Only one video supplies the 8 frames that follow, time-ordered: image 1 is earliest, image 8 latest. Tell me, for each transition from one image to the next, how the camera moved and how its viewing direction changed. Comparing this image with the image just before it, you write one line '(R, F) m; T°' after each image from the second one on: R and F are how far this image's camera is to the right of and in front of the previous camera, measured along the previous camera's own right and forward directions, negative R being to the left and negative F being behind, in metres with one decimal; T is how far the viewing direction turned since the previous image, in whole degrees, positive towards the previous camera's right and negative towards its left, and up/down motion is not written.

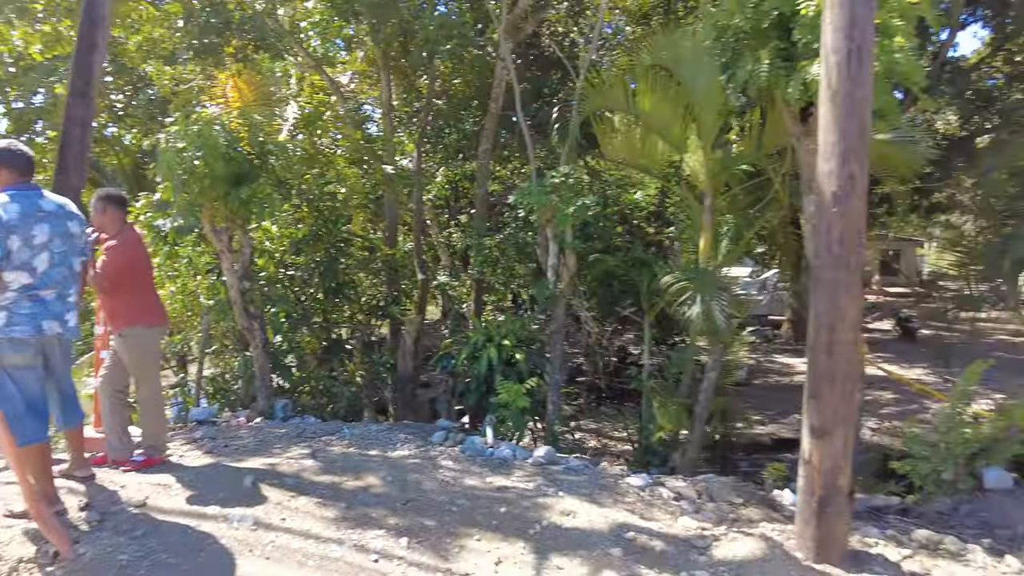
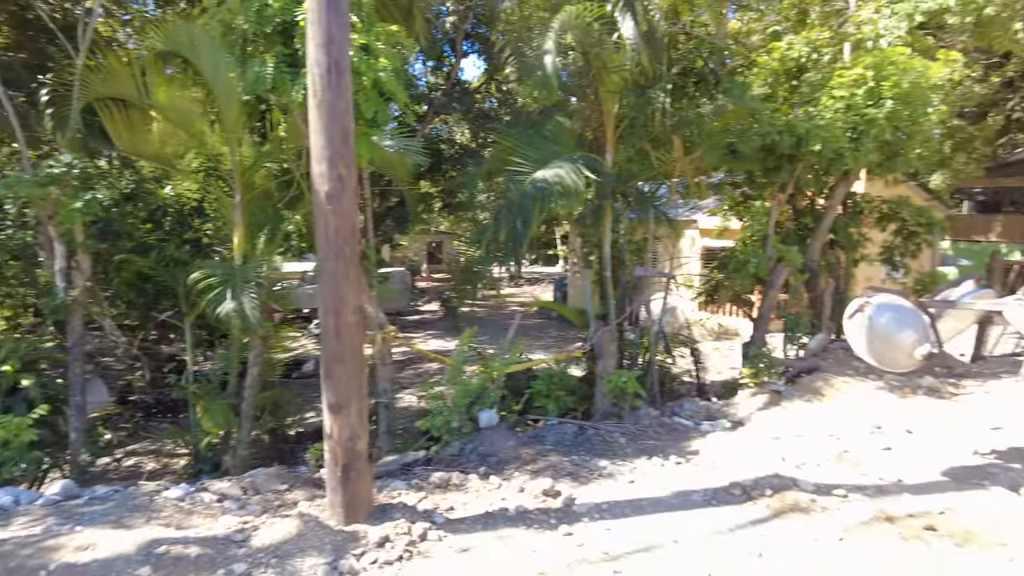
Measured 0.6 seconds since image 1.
(+0.2, -0.3) m; +35°
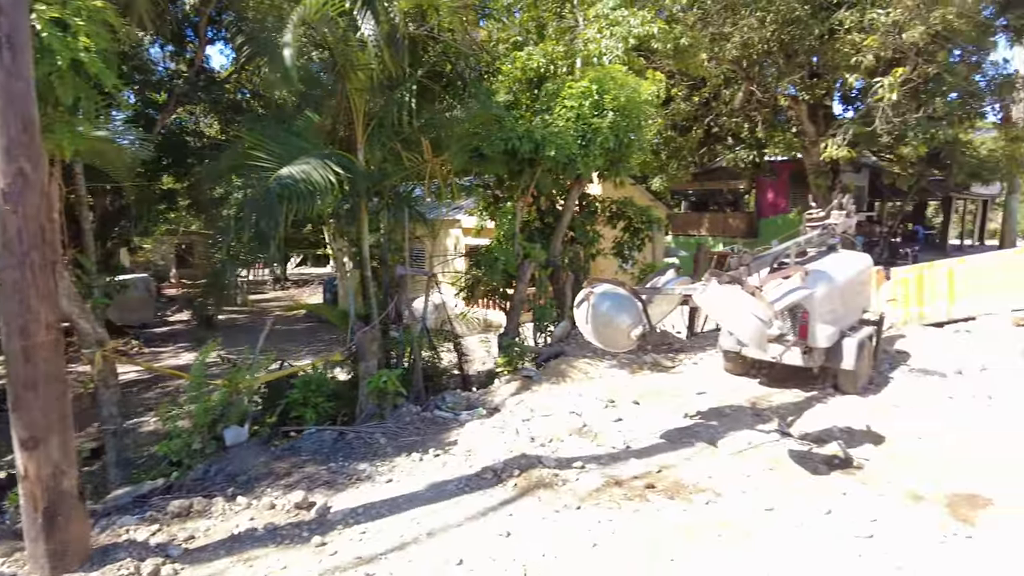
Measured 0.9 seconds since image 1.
(+0.1, 0.0) m; +19°
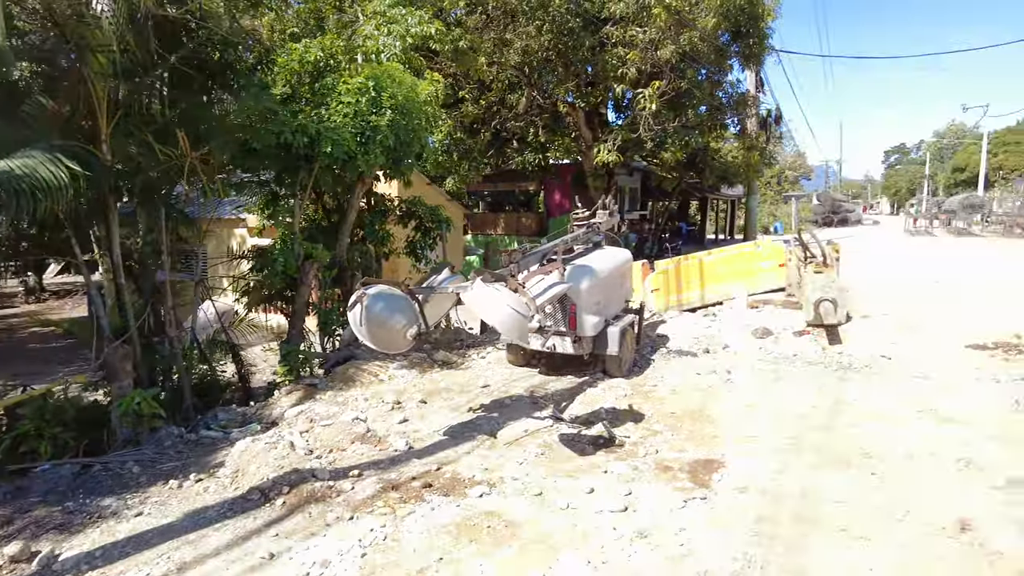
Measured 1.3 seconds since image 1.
(+0.2, 0.0) m; +17°
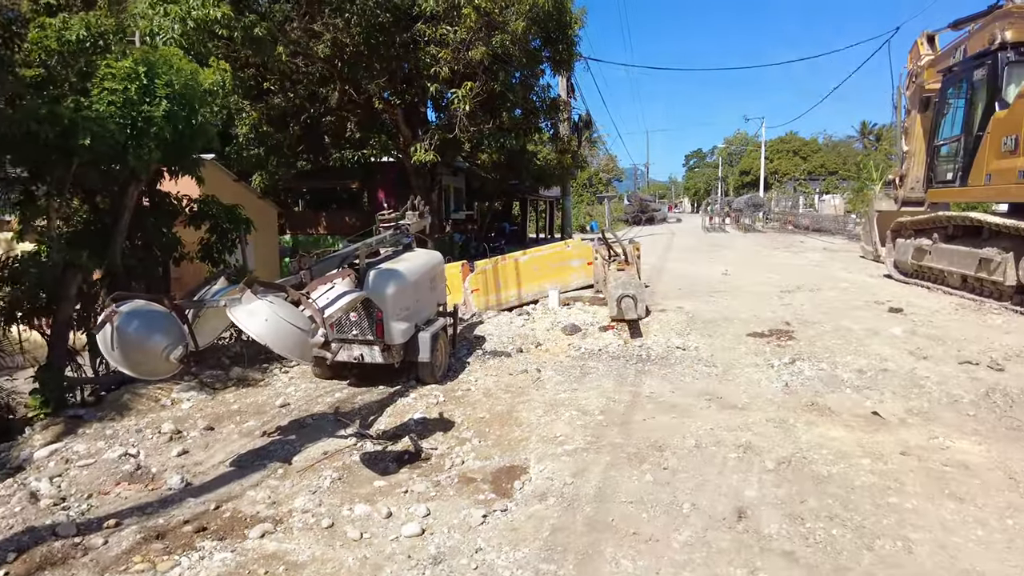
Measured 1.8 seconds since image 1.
(+0.2, +0.2) m; +14°
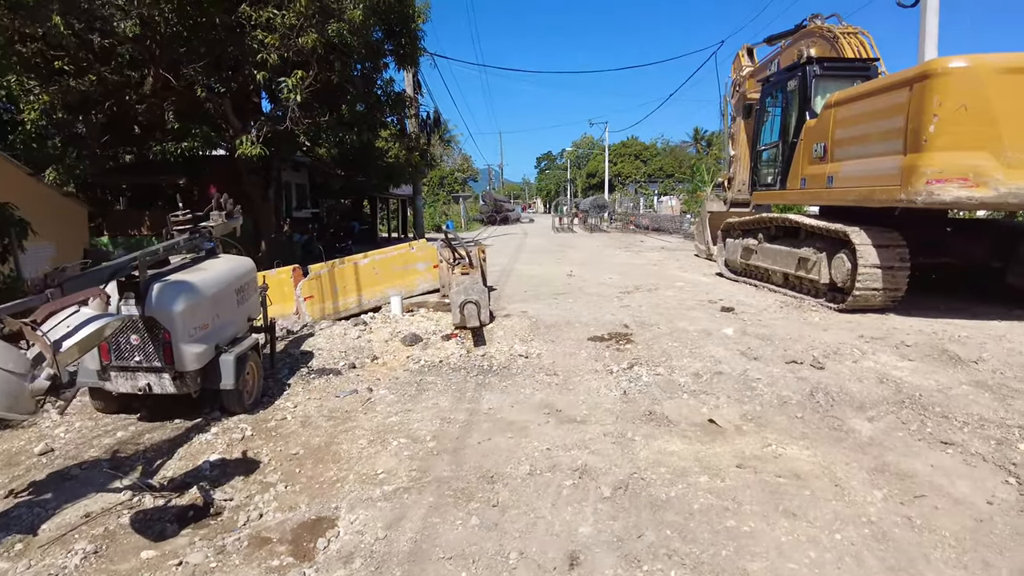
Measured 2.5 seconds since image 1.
(+0.3, +0.5) m; +12°
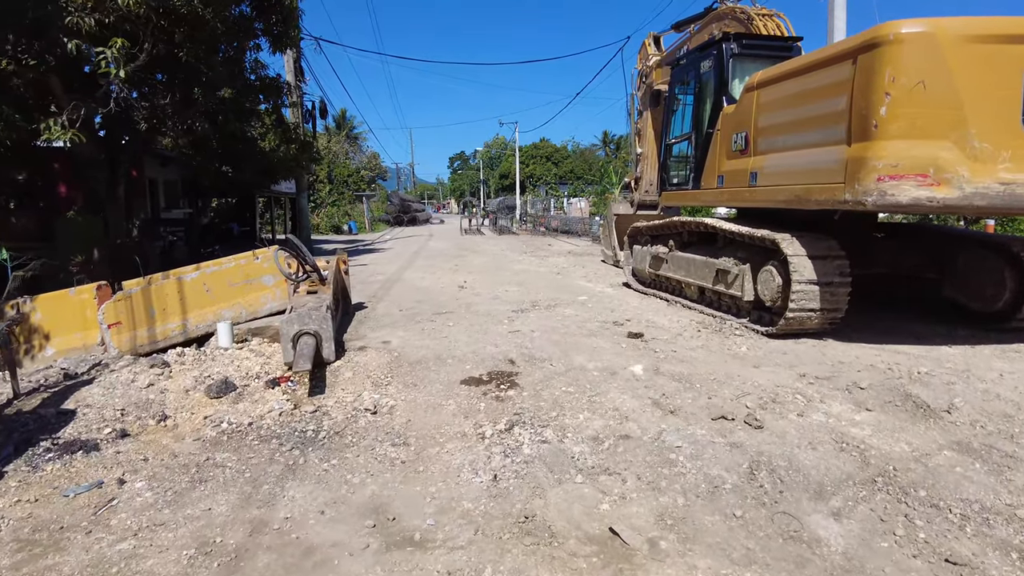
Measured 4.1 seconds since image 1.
(+0.5, +1.6) m; +7°
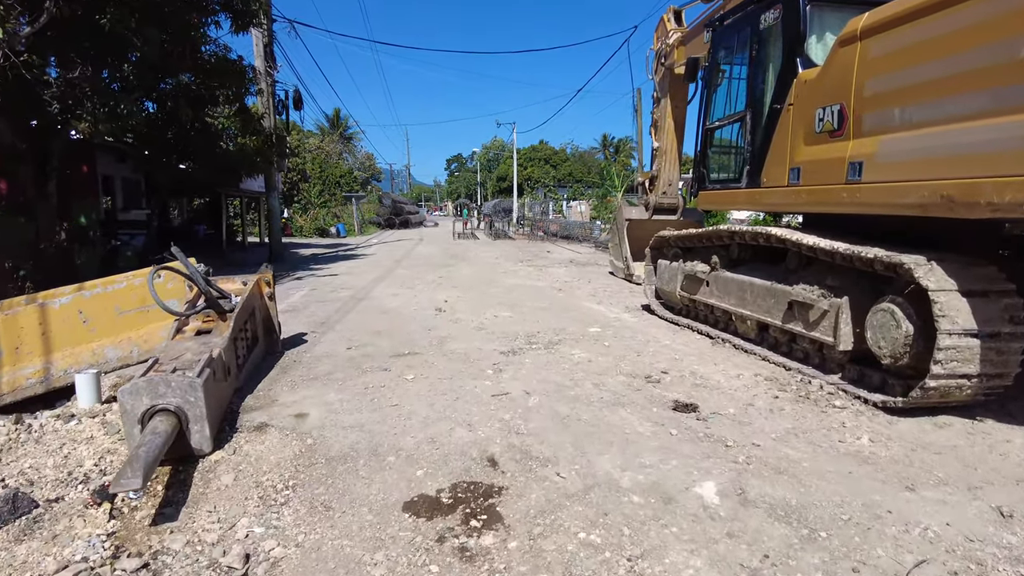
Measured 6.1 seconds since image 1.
(+0.1, +2.2) m; 0°
